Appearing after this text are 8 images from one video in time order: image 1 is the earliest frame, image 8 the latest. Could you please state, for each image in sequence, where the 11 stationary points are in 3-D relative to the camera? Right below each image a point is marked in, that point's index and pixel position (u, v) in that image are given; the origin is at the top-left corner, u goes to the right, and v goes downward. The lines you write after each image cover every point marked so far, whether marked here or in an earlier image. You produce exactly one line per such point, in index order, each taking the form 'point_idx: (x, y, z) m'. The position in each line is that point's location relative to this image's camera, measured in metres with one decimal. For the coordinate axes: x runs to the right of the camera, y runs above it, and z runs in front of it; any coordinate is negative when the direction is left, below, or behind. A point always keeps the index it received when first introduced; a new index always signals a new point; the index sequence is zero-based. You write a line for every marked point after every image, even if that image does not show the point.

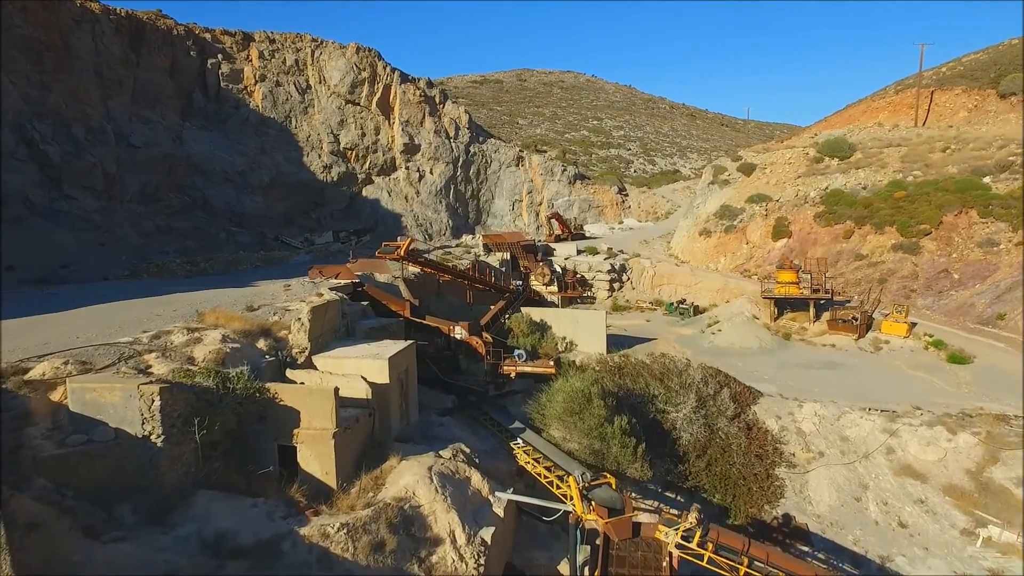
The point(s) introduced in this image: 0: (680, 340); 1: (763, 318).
0: (+5.0, -1.6, +17.5) m
1: (+8.0, -1.0, +18.6) m
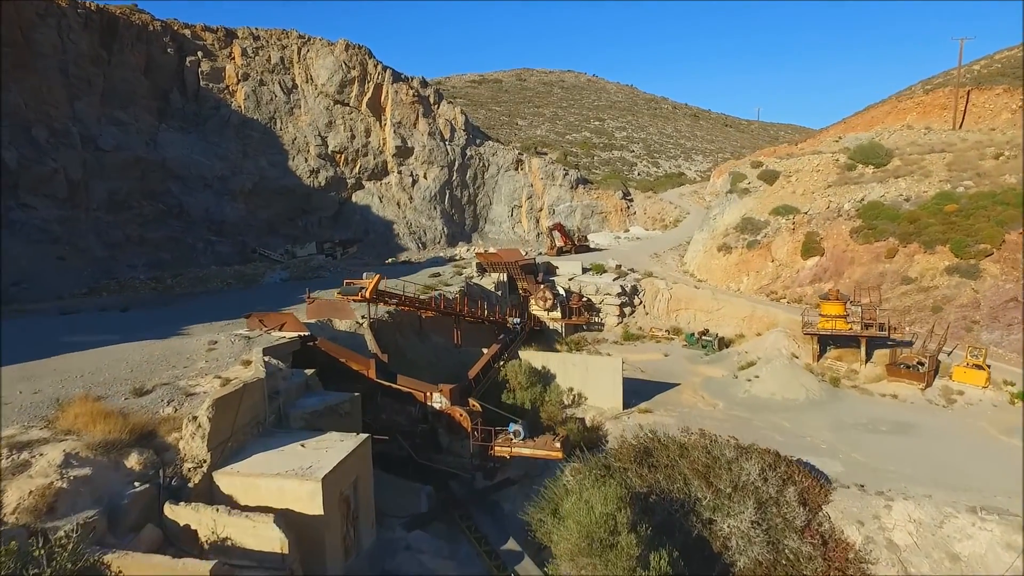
0: (+4.9, -2.5, +14.7) m
1: (+7.9, -1.9, +15.8) m
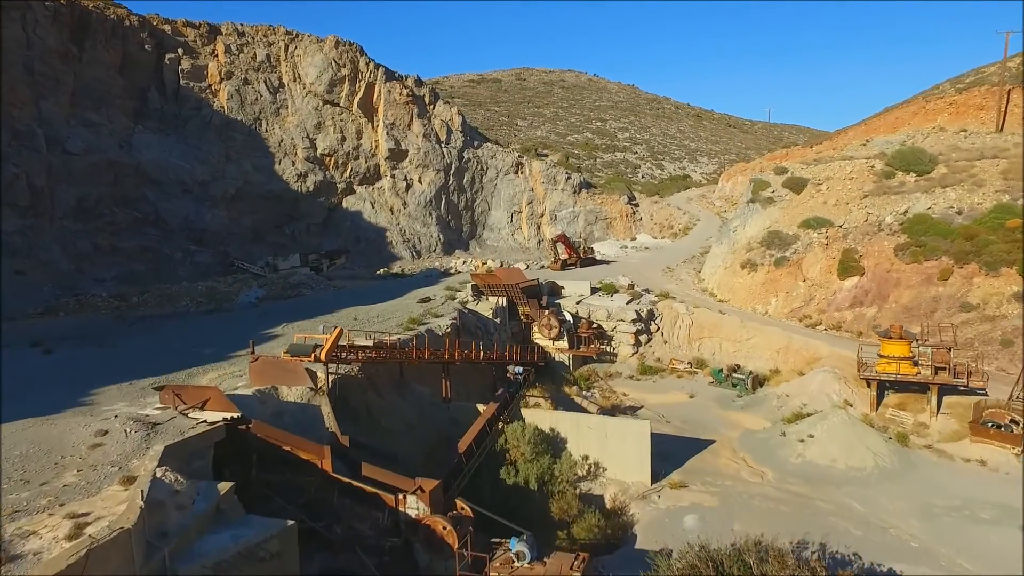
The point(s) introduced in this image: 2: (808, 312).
0: (+5.0, -3.3, +12.2) m
1: (+7.9, -2.7, +13.3) m
2: (+10.1, -0.8, +19.8) m
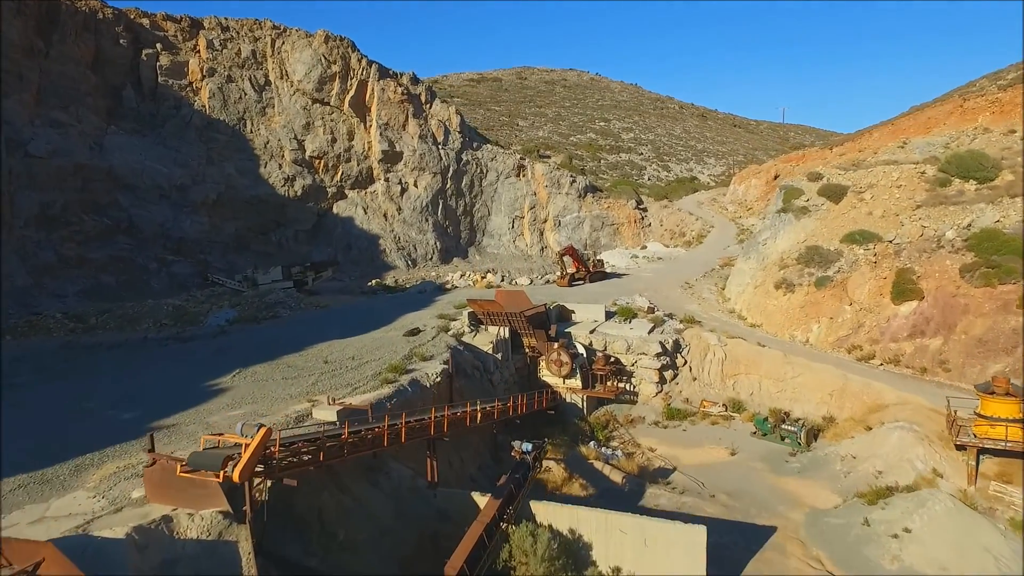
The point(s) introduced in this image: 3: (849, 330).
0: (+5.0, -4.1, +9.5) m
1: (+8.0, -3.5, +10.6) m
2: (+10.2, -1.6, +17.1) m
3: (+10.2, -1.3, +17.5) m
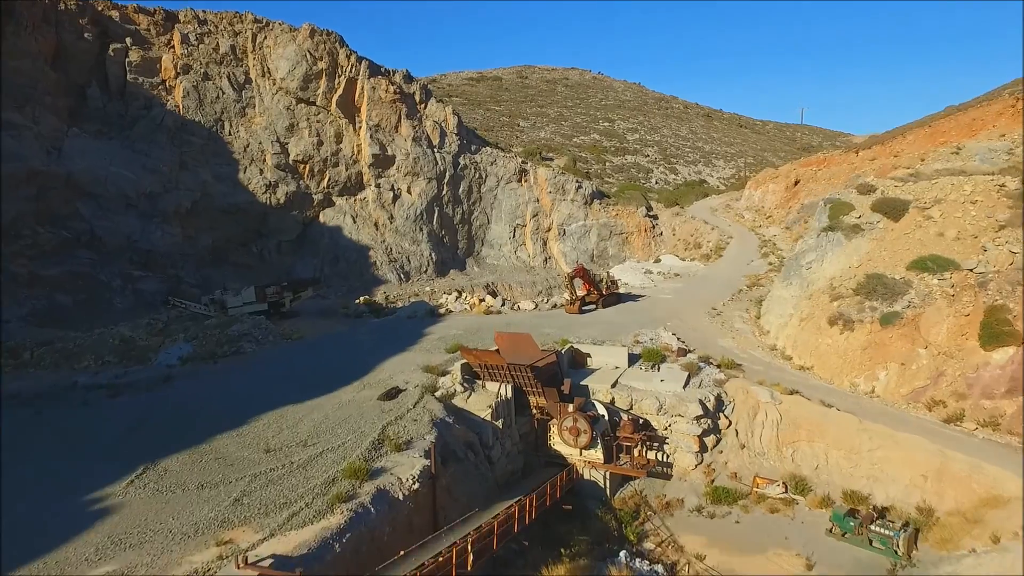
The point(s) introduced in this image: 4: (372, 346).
0: (+5.1, -5.1, +6.3) m
1: (+8.1, -4.5, +7.4) m
2: (+10.3, -2.6, +13.9) m
3: (+10.2, -2.3, +14.4) m
4: (-4.6, -2.0, +19.1) m
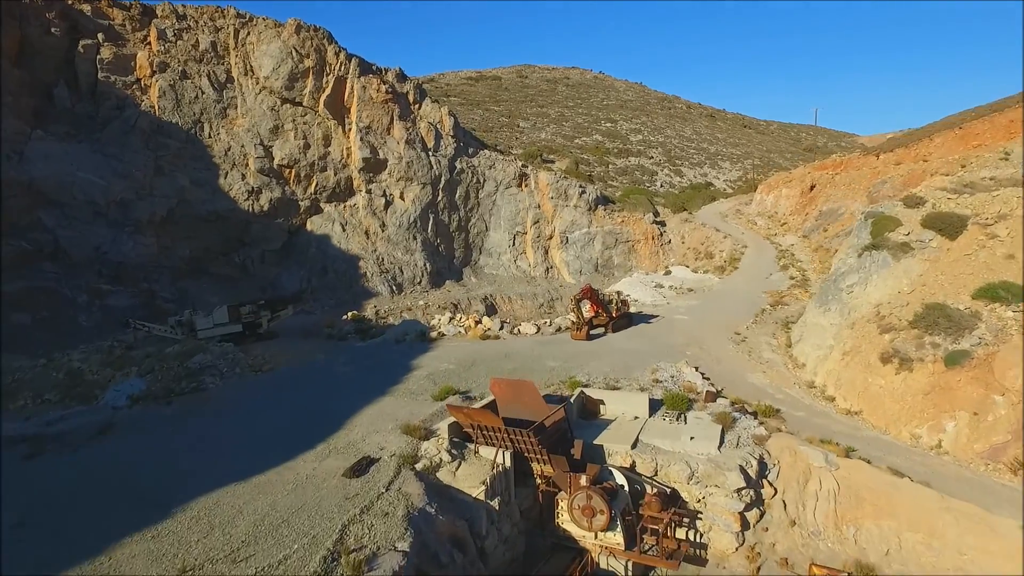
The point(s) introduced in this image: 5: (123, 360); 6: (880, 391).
0: (+5.1, -5.8, +4.0) m
1: (+8.1, -5.2, +5.1) m
2: (+10.3, -3.3, +11.6) m
3: (+10.2, -3.0, +12.0) m
4: (-4.6, -2.7, +16.7) m
5: (-12.5, -2.4, +18.3) m
6: (+8.9, -2.4, +14.0) m
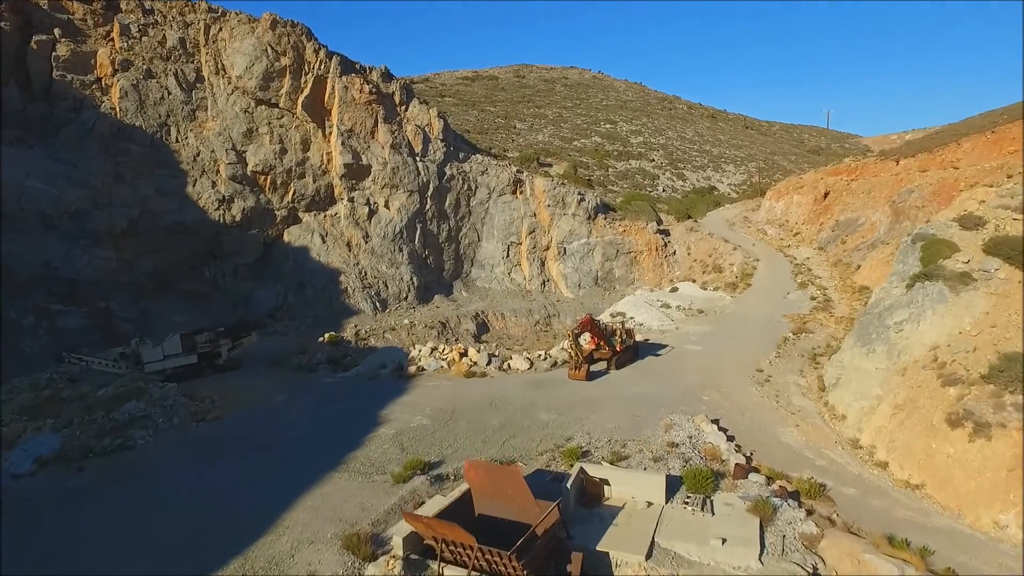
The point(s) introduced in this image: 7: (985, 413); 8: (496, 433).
0: (+4.8, -6.7, +1.3) m
1: (+7.8, -6.2, +2.5) m
2: (+9.9, -4.2, +9.0) m
3: (+9.9, -3.9, +9.4) m
4: (-4.9, -3.6, +14.1) m
5: (-12.8, -3.3, +15.7) m
6: (+8.5, -3.4, +11.4) m
7: (+9.2, -2.4, +11.3) m
8: (-0.4, -3.2, +13.0) m
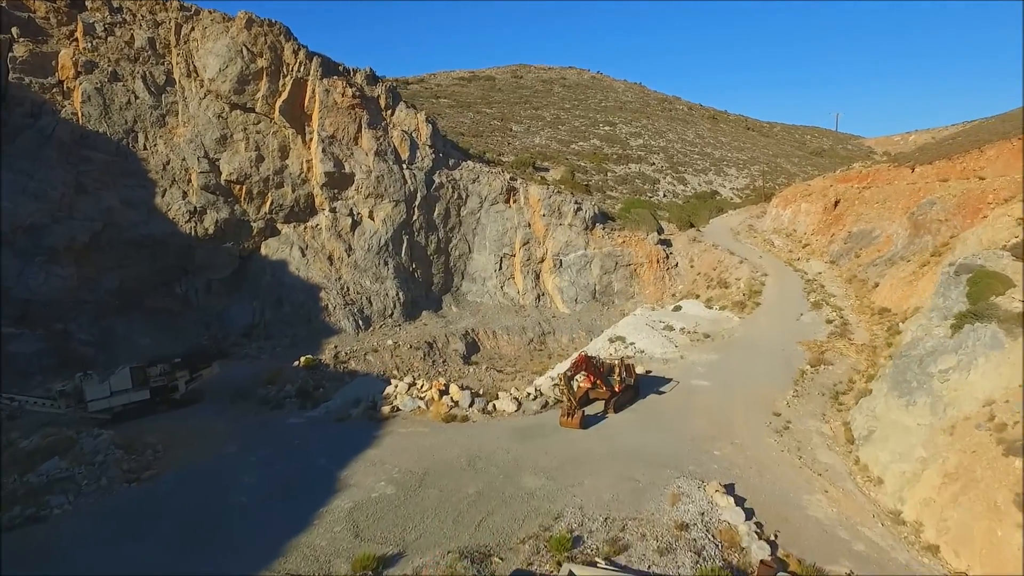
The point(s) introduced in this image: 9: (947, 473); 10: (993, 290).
0: (+4.4, -7.6, -0.7) m
1: (+7.4, -7.0, +0.4) m
2: (+9.5, -5.1, +7.0) m
3: (+9.5, -4.8, +7.4) m
4: (-5.3, -4.5, +12.1) m
5: (-13.2, -4.2, +13.6) m
6: (+8.1, -4.2, +9.3) m
7: (+8.8, -3.3, +9.3) m
8: (-0.8, -4.1, +11.0) m
9: (+8.1, -3.4, +10.8) m
10: (+10.4, 0.0, +12.7) m
